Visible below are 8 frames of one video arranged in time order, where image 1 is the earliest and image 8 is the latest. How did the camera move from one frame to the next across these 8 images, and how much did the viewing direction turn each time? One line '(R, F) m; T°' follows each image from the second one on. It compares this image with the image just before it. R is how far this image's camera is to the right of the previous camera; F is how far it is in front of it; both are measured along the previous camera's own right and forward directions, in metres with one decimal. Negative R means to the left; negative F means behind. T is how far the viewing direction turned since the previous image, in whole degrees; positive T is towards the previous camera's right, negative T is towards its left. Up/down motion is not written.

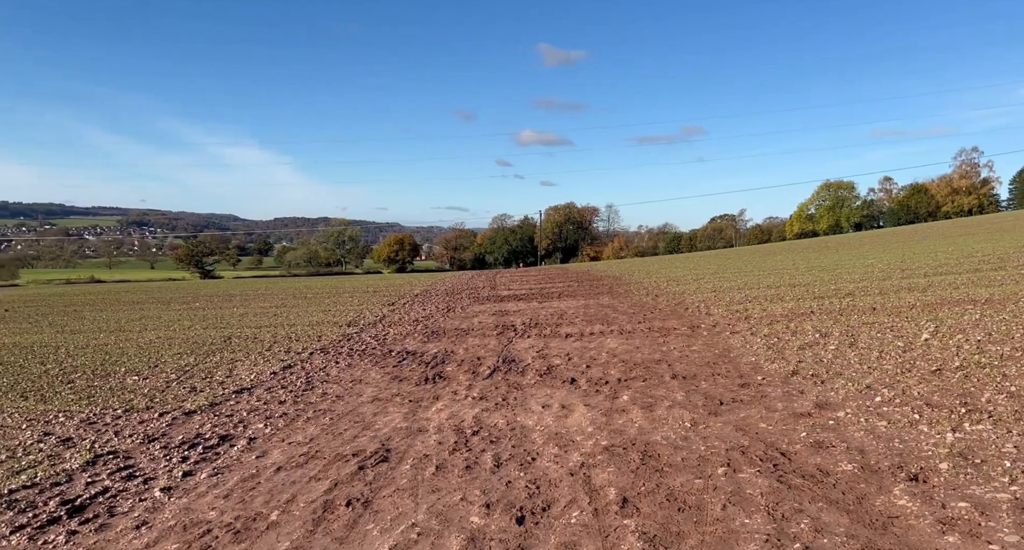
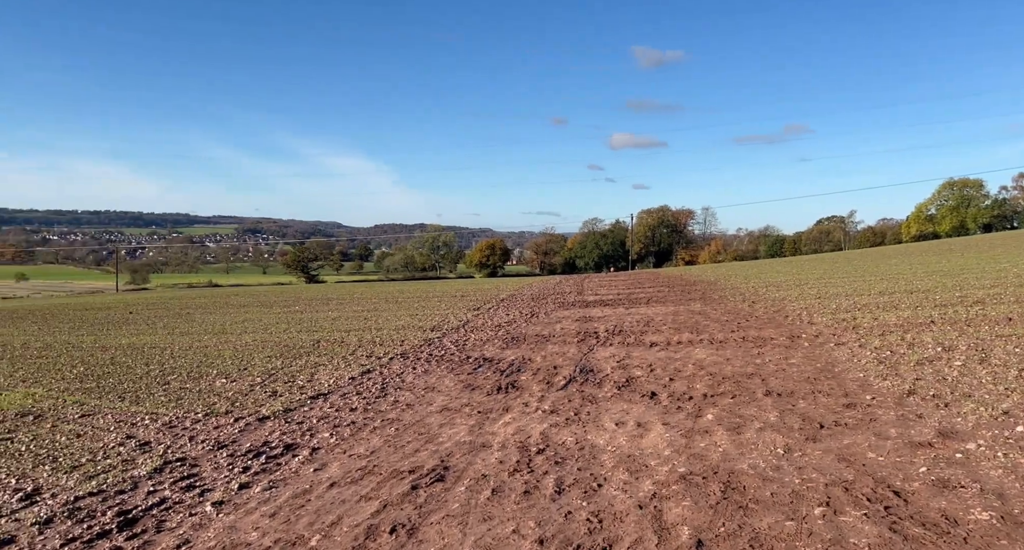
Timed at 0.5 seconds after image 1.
(+0.3, +0.6) m; -8°
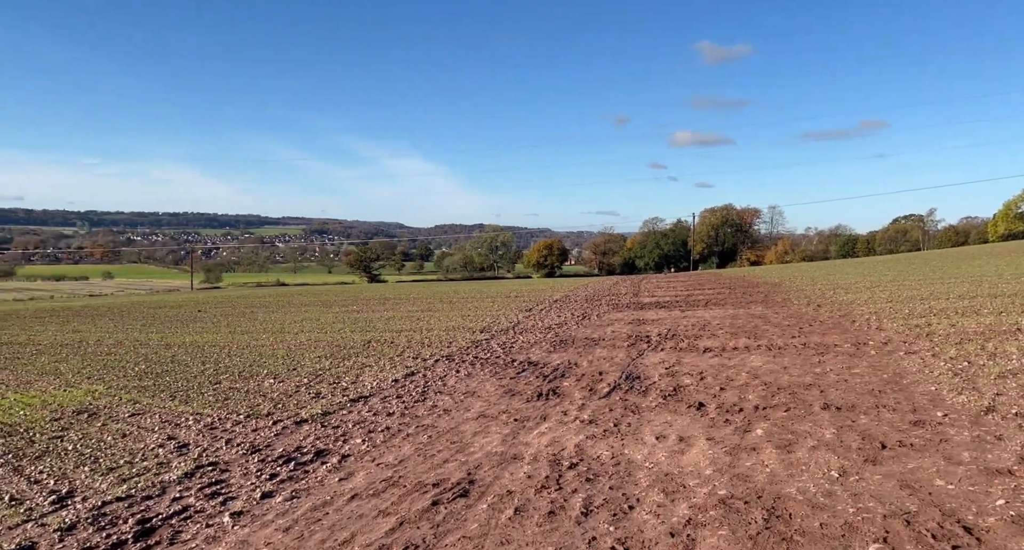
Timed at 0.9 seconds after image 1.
(+0.3, +0.4) m; -5°
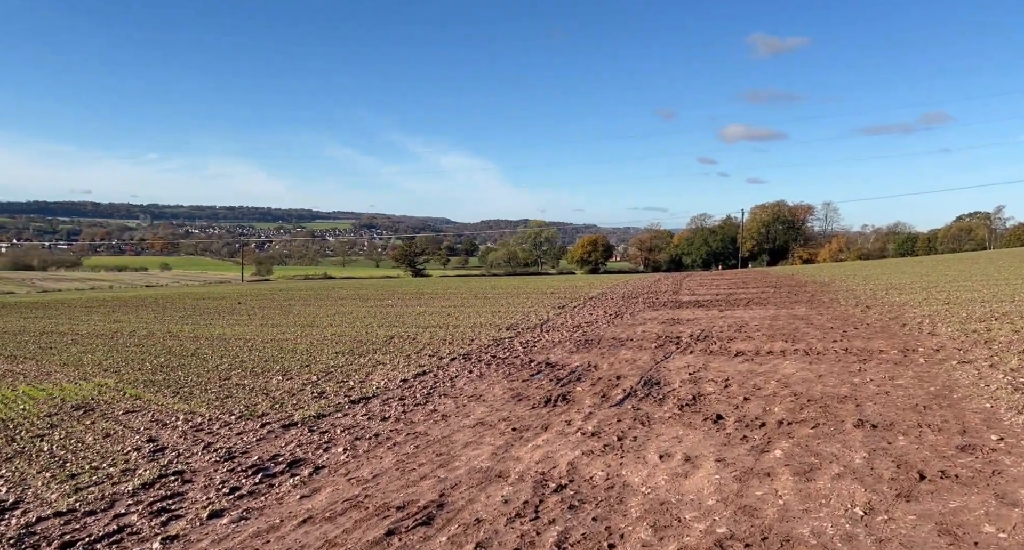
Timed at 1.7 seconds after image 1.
(+0.7, +0.8) m; -4°
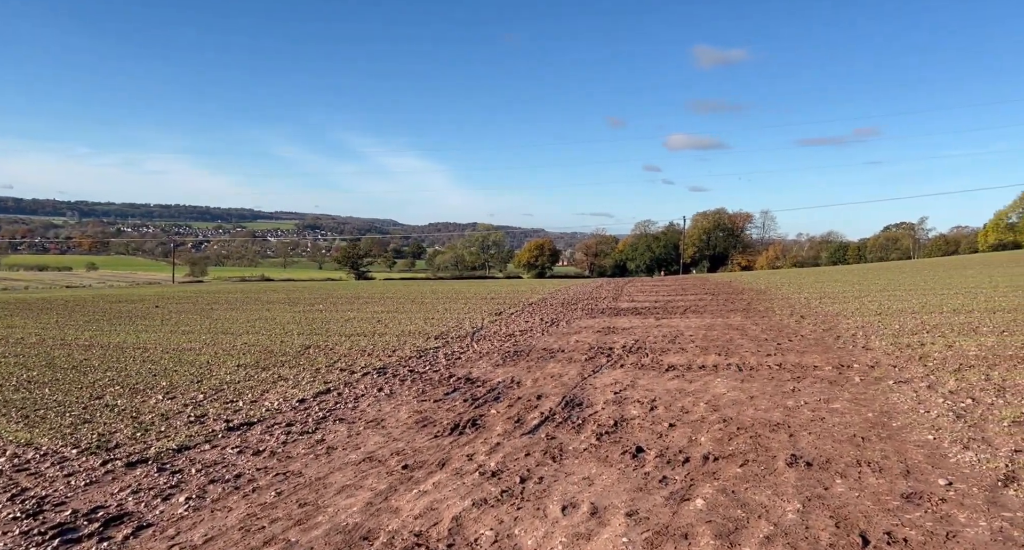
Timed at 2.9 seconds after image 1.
(+0.7, +1.2) m; +5°
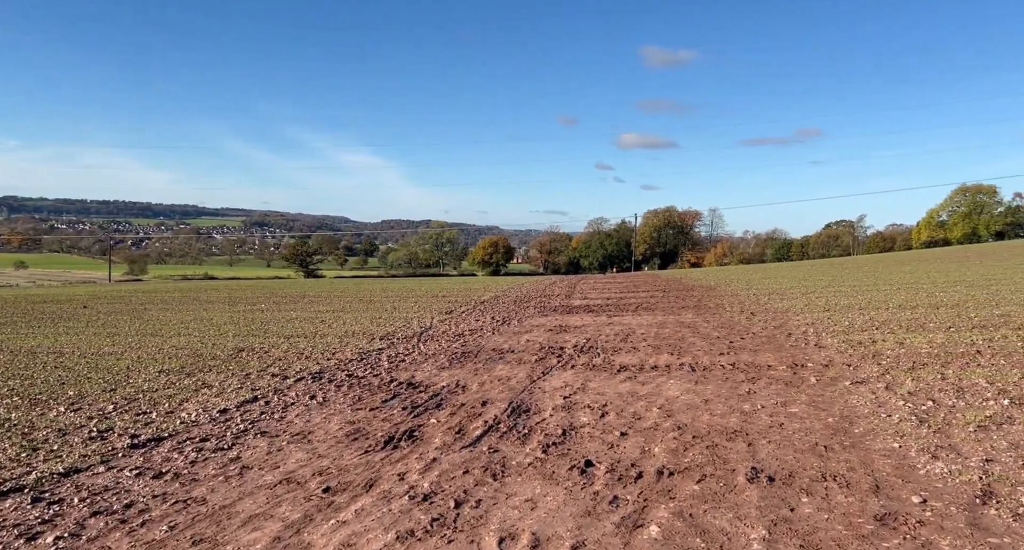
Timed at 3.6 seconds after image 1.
(+0.2, +0.8) m; +4°
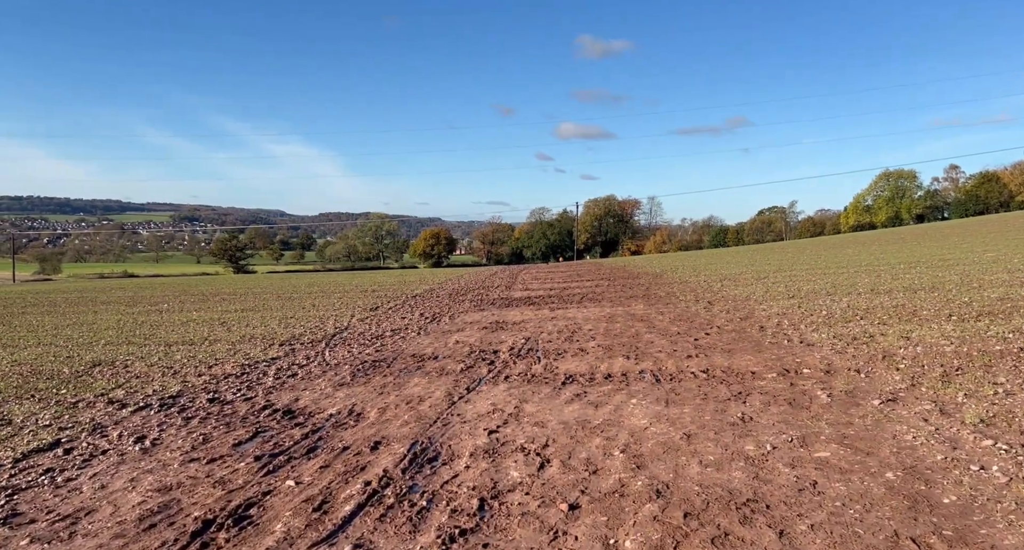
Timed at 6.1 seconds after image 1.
(+0.5, +3.1) m; +5°
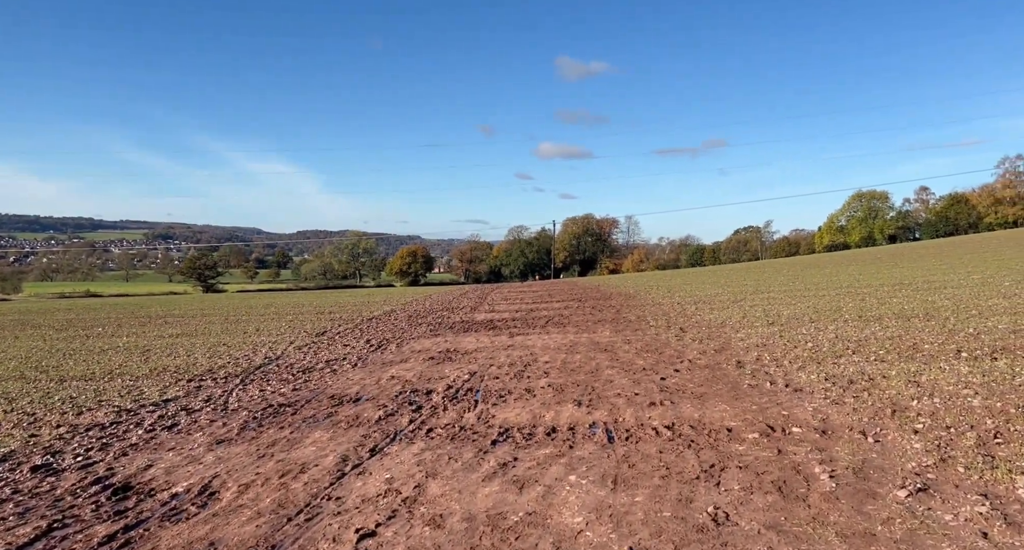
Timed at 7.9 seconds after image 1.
(+0.9, +2.2) m; +2°
